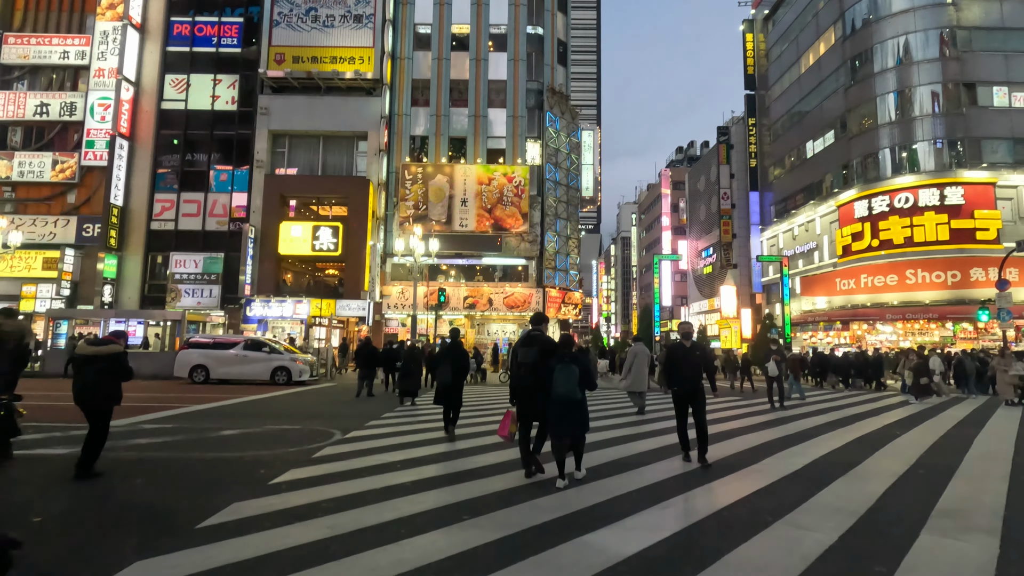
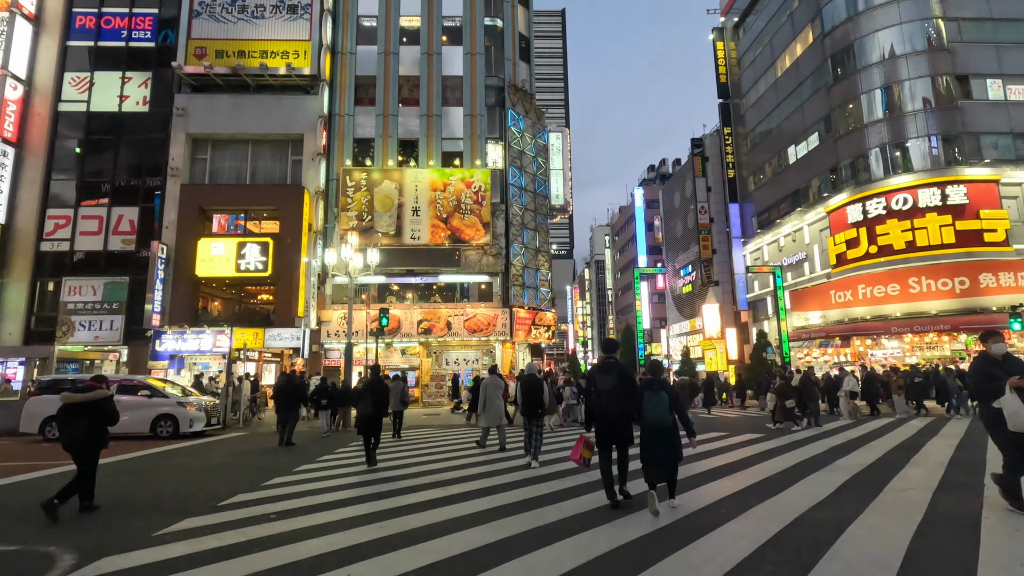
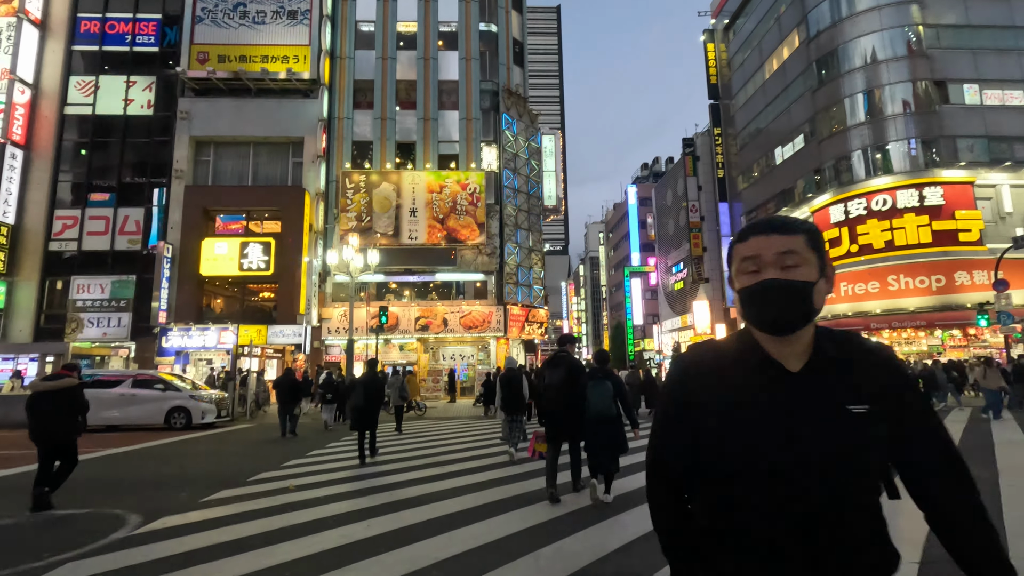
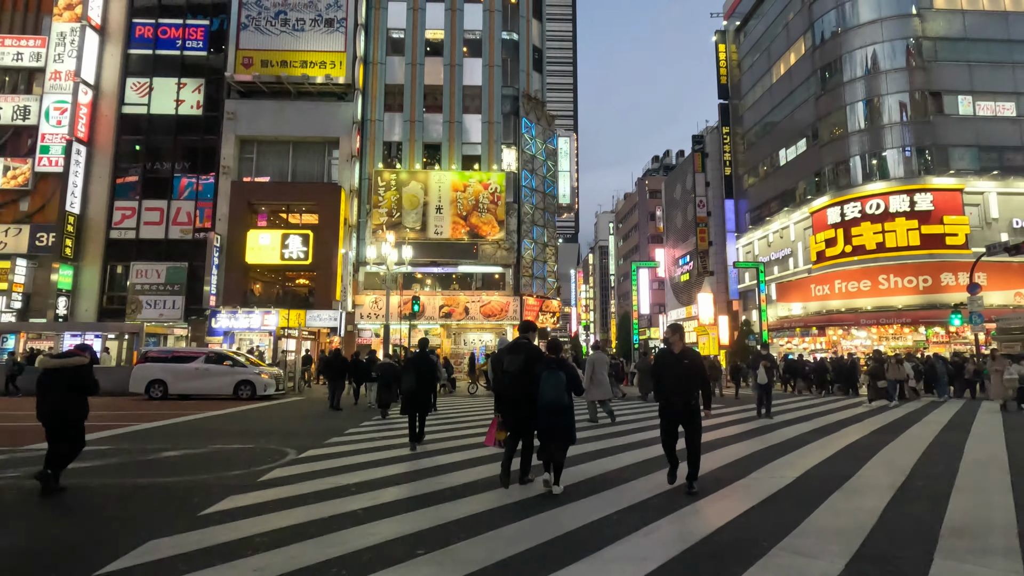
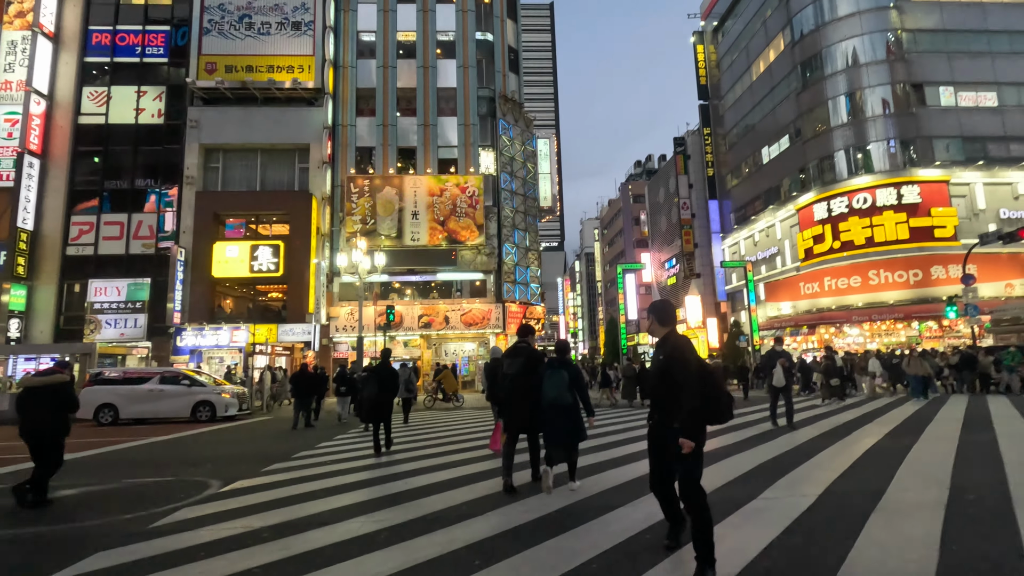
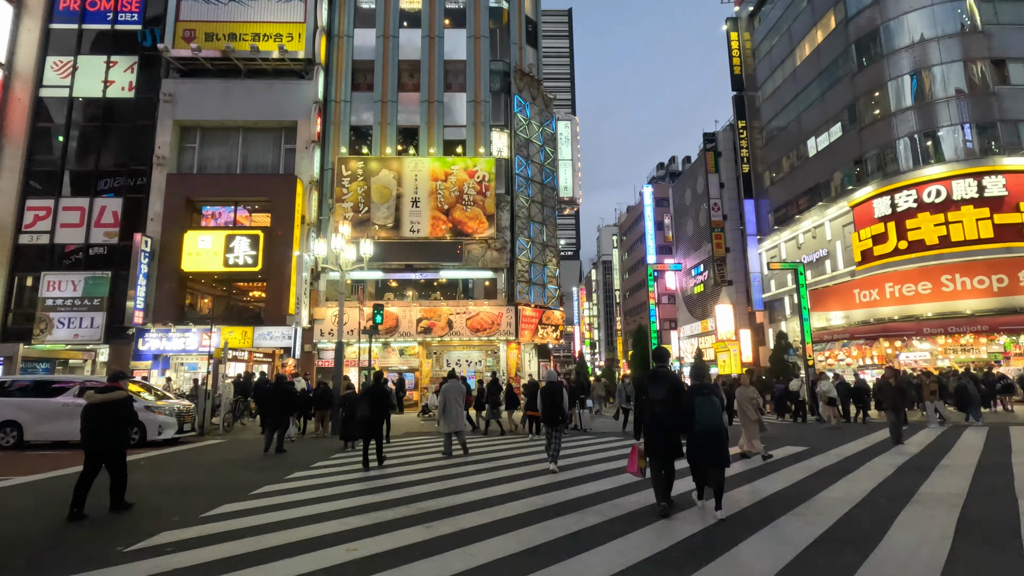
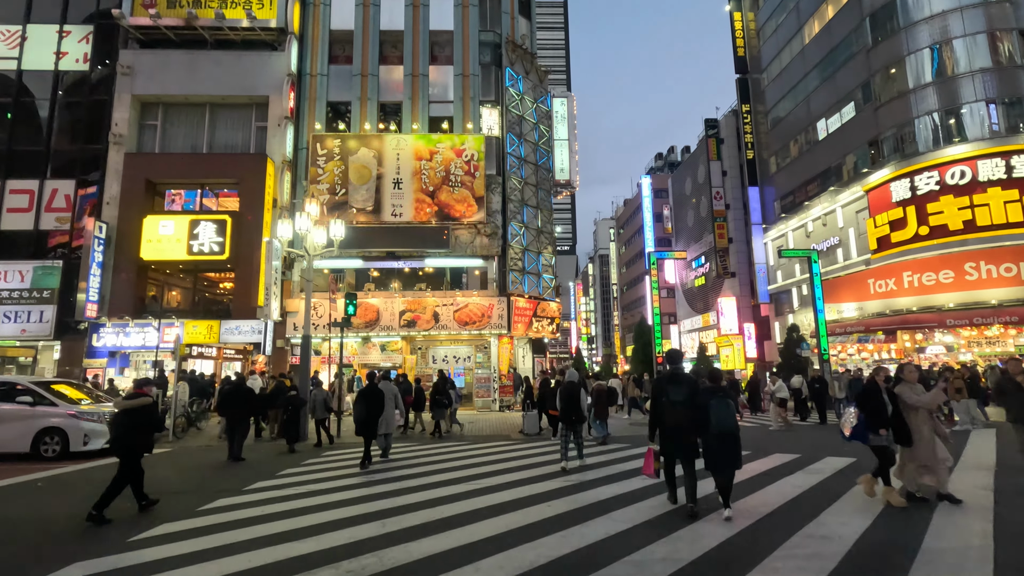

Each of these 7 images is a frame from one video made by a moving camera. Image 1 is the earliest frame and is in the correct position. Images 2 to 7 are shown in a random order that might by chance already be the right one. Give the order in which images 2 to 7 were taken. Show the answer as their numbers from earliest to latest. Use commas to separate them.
4, 5, 3, 2, 6, 7
